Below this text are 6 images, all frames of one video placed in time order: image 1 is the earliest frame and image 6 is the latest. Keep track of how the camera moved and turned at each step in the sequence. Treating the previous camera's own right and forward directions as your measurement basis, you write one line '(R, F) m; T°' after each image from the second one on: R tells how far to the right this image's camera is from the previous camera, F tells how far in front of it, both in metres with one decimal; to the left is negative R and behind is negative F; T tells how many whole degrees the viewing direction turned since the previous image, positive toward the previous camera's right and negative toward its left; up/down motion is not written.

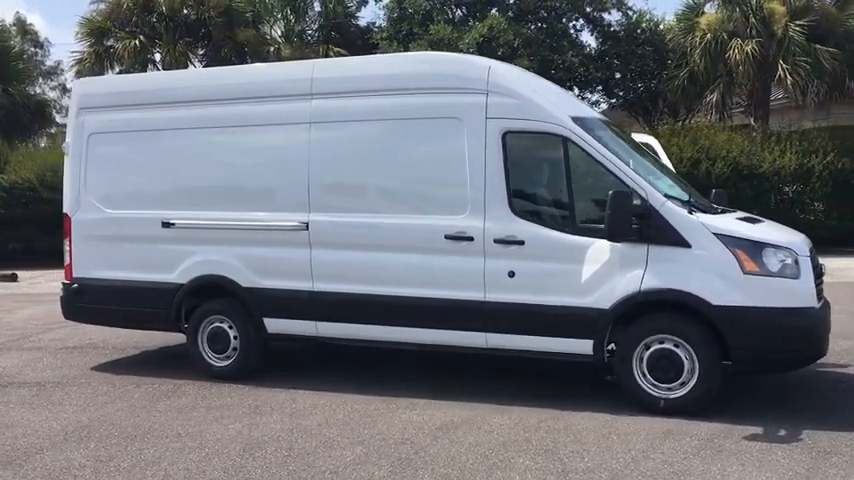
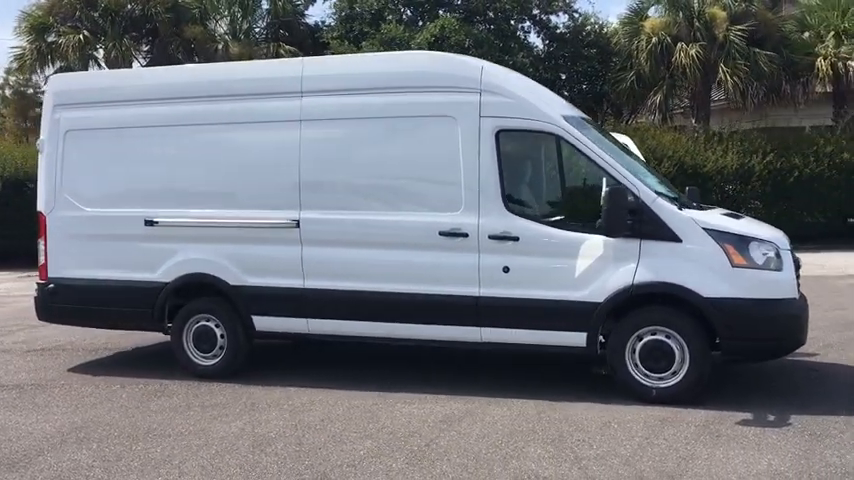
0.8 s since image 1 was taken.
(-0.5, -0.1) m; +4°
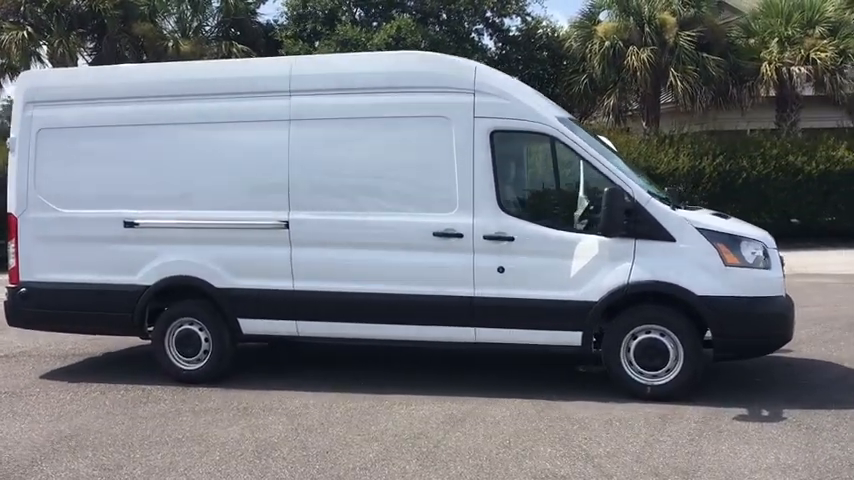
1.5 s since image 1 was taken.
(-0.5, 0.0) m; +4°
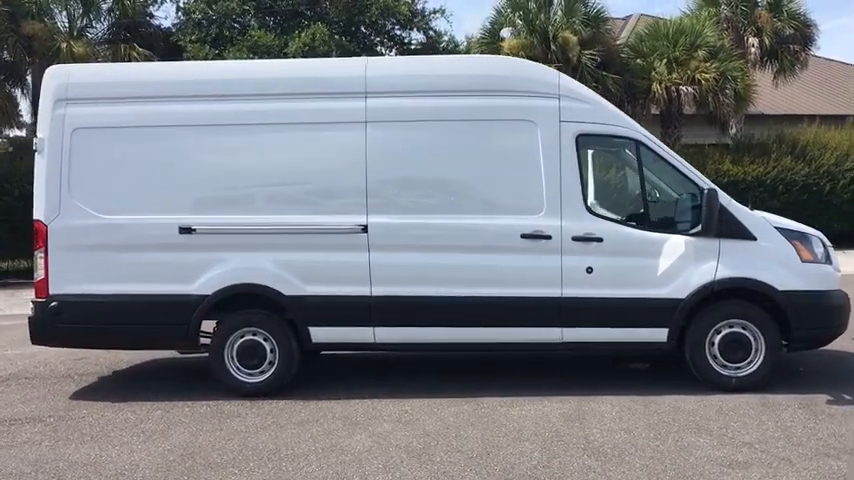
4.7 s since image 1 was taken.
(-2.1, +0.2) m; +11°
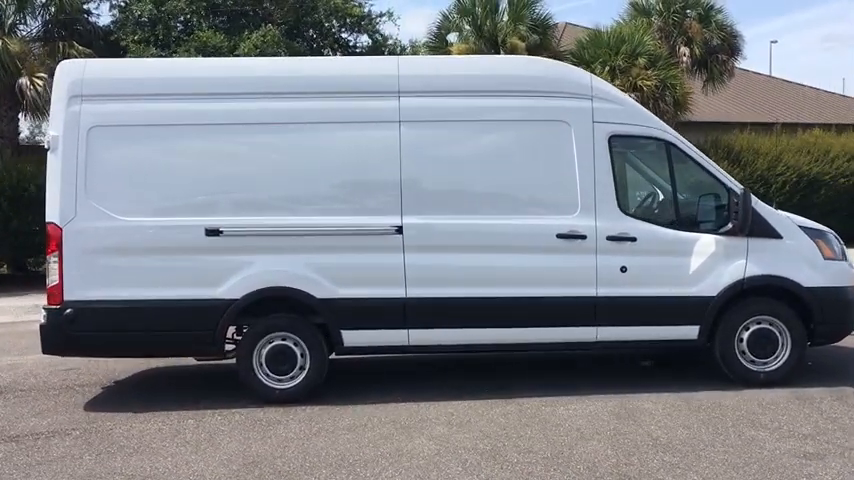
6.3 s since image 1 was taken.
(-1.0, +0.1) m; +6°
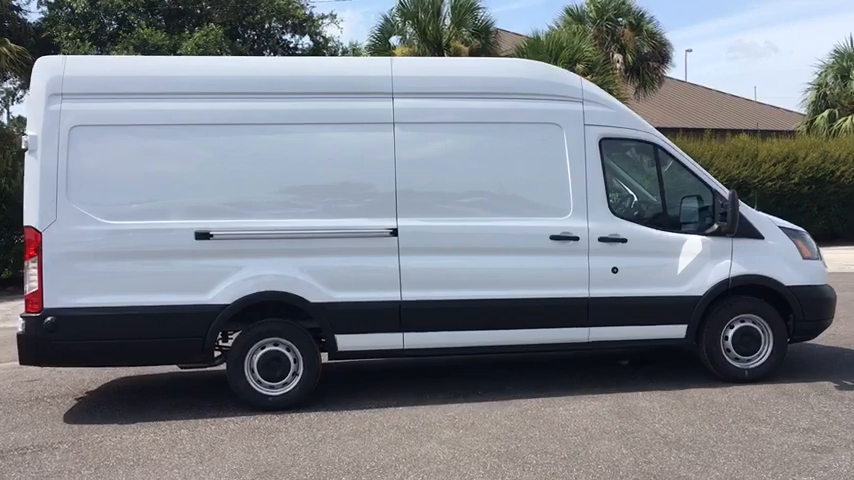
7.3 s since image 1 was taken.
(-0.6, +0.1) m; +5°
